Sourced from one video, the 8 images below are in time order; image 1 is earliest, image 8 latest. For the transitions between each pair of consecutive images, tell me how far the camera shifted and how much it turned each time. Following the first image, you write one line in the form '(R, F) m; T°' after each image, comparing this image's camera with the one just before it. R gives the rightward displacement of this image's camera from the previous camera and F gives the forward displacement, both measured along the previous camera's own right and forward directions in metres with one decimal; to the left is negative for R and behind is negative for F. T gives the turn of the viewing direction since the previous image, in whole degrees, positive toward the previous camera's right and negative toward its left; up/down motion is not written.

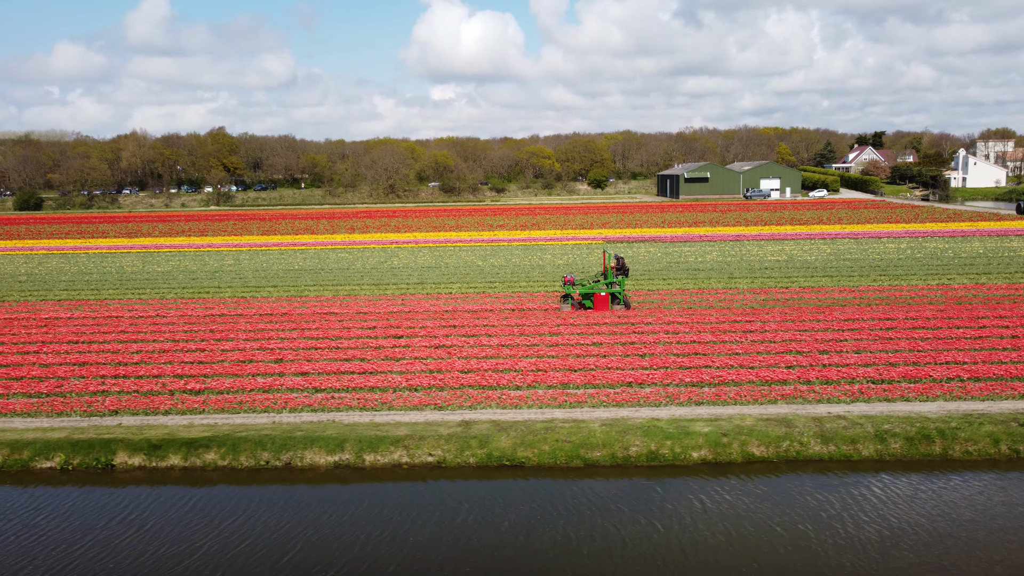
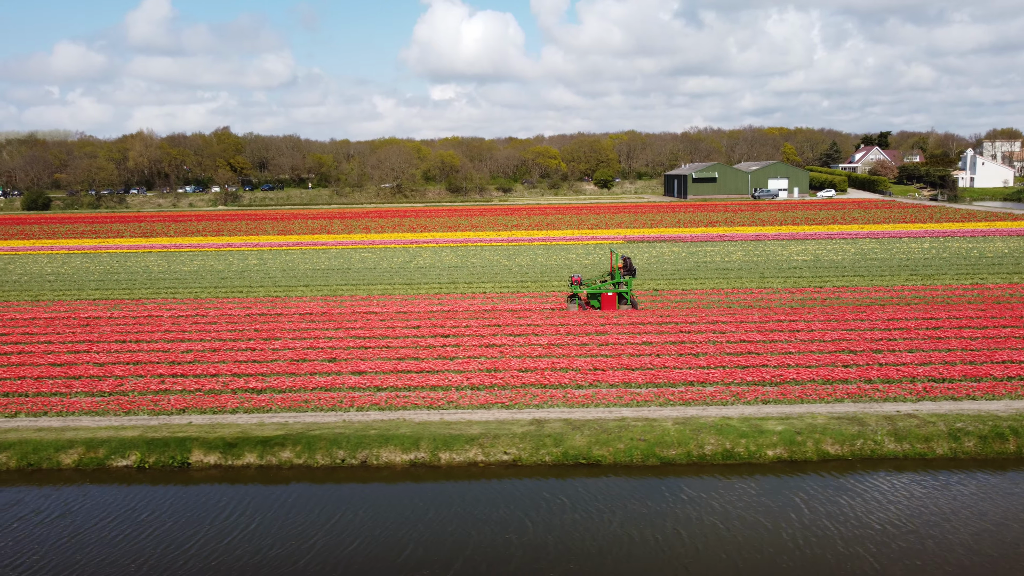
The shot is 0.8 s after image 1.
(-1.1, 0.0) m; 0°
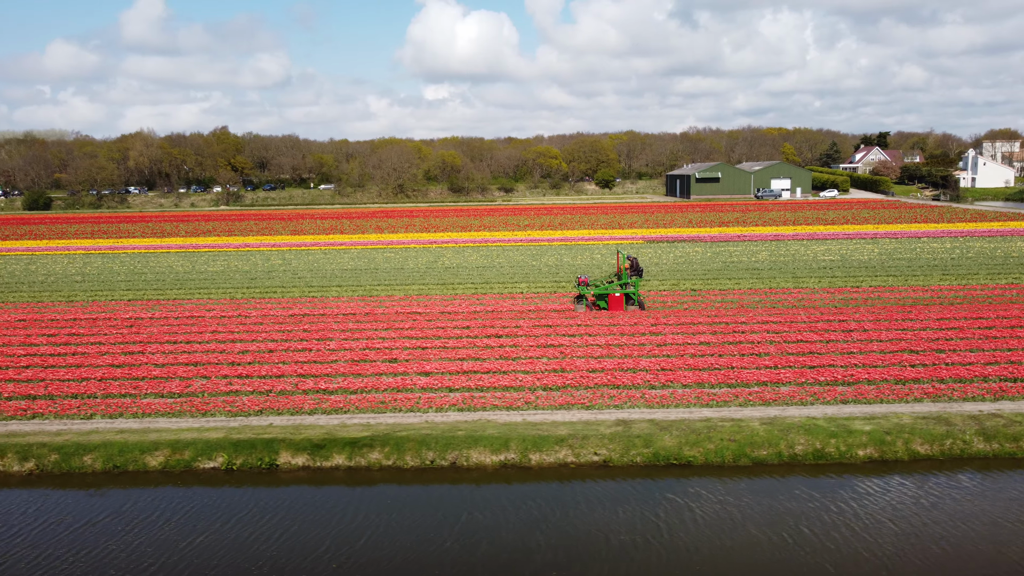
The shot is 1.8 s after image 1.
(-1.4, 0.0) m; +1°
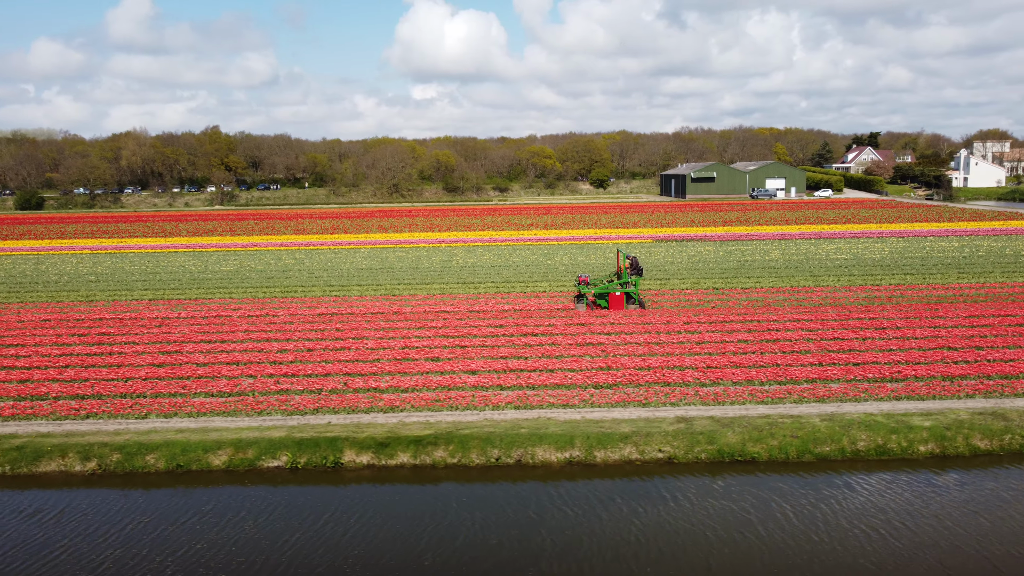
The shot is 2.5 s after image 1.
(-1.1, 0.0) m; +1°
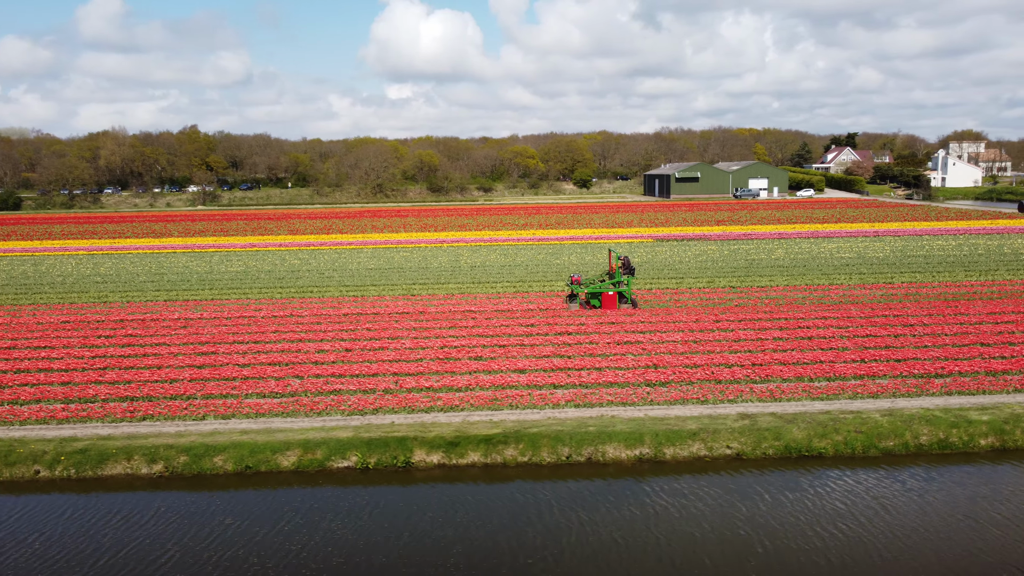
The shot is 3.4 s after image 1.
(-1.4, 0.0) m; +2°
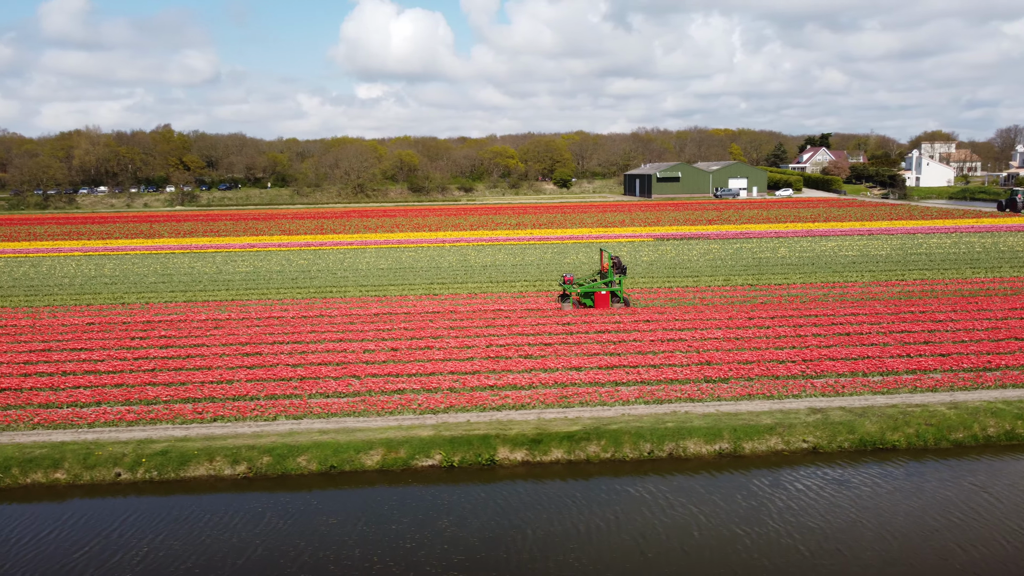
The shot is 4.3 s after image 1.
(-1.7, 0.0) m; +2°
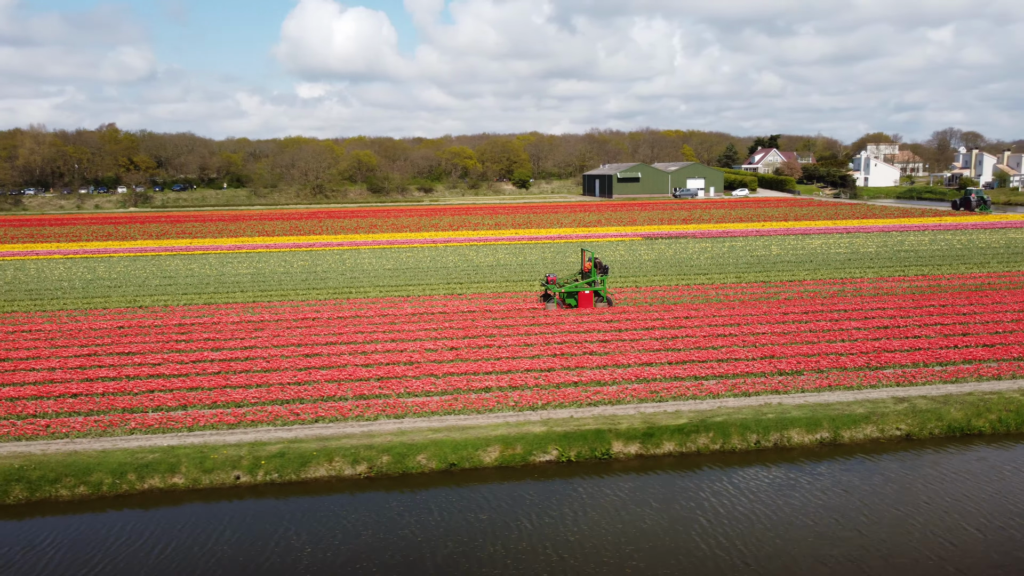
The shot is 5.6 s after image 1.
(-2.5, -0.1) m; +4°
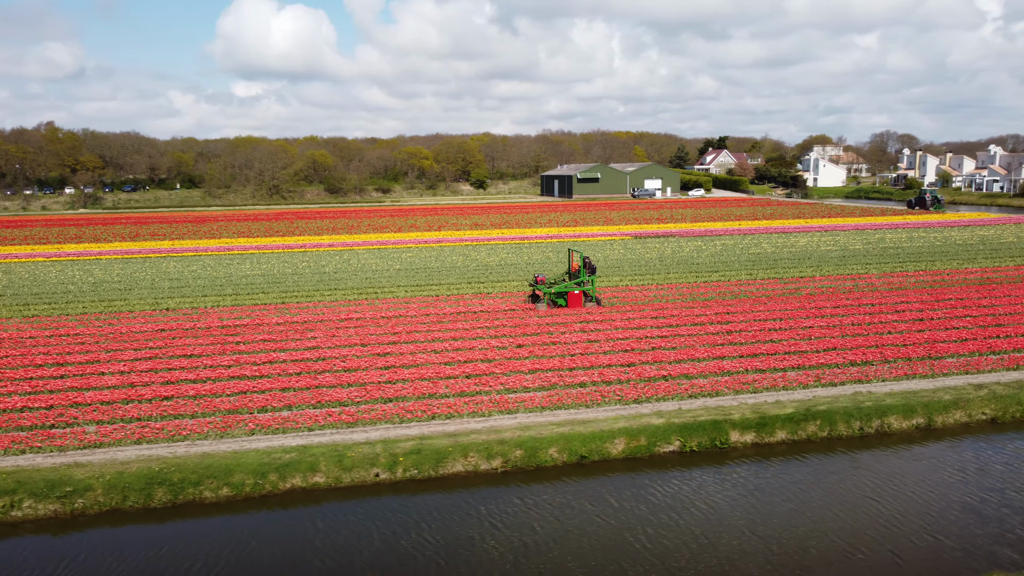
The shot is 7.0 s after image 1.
(-2.8, -0.1) m; +4°
